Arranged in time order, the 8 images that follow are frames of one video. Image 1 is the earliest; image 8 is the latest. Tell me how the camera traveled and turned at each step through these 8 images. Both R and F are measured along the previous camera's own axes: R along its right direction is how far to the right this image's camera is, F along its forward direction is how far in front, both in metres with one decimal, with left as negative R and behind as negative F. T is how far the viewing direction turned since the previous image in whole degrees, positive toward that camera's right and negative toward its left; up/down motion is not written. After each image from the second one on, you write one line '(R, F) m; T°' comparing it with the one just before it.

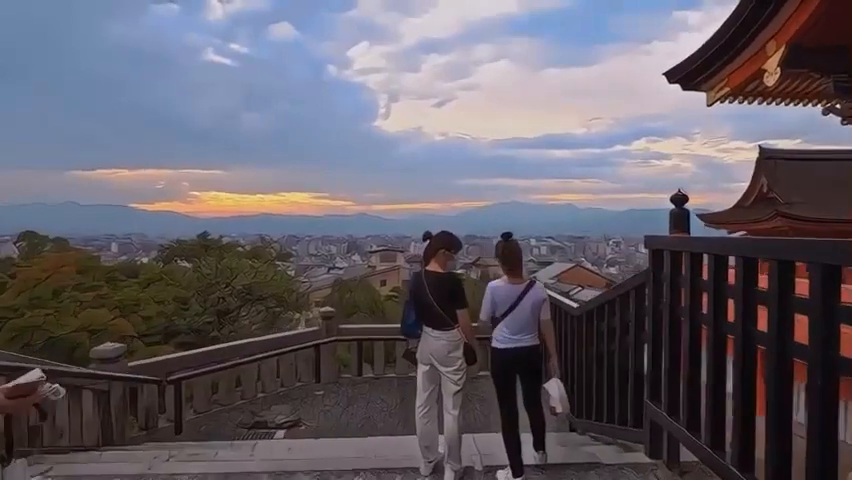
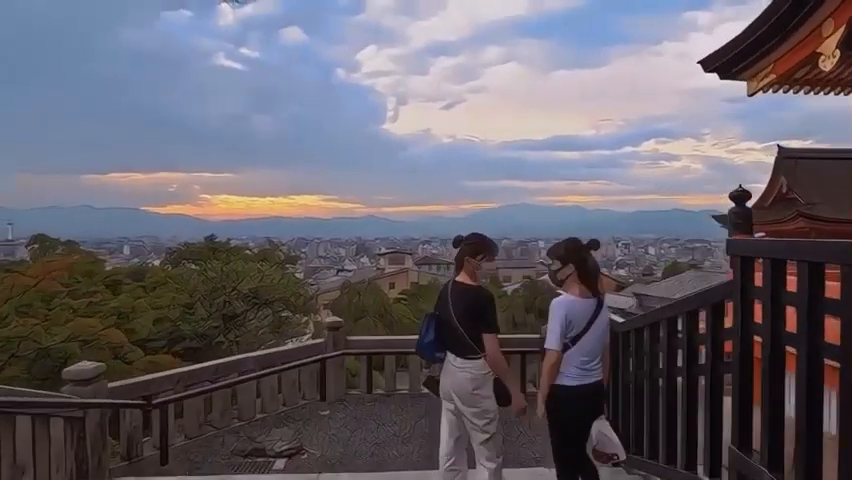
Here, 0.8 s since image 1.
(0.0, +0.4) m; -1°
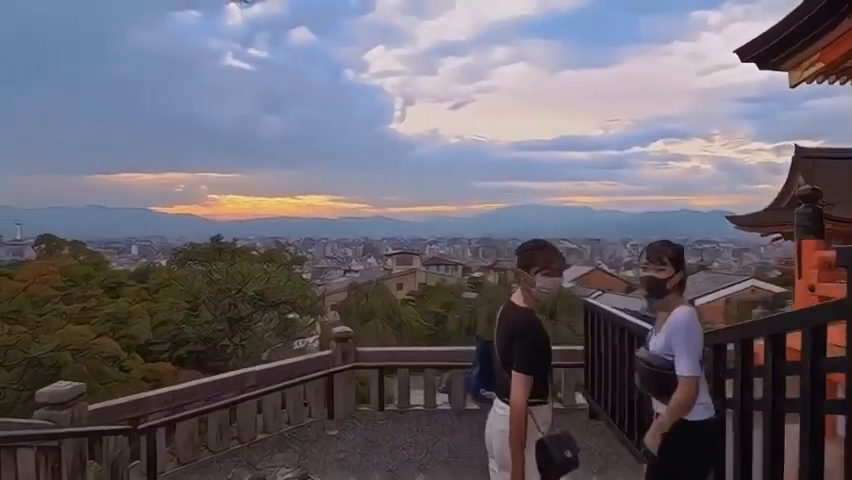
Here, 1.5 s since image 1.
(-0.1, +0.3) m; -1°
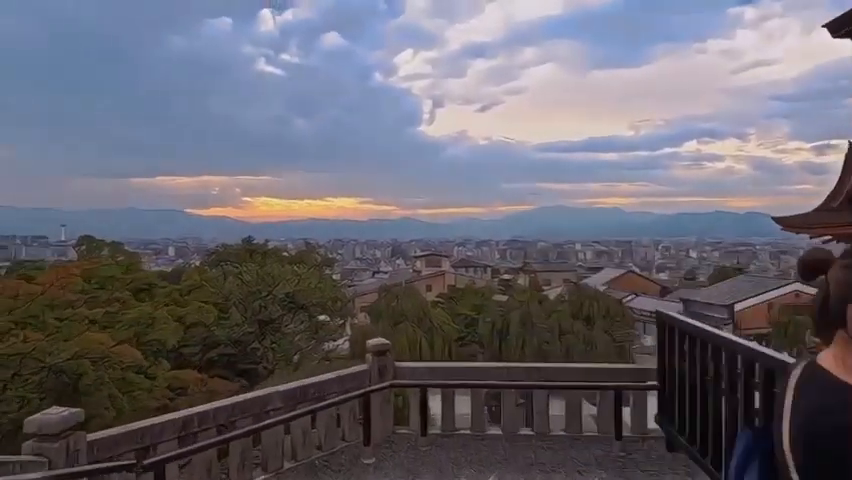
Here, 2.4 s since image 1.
(-0.1, +0.4) m; -2°
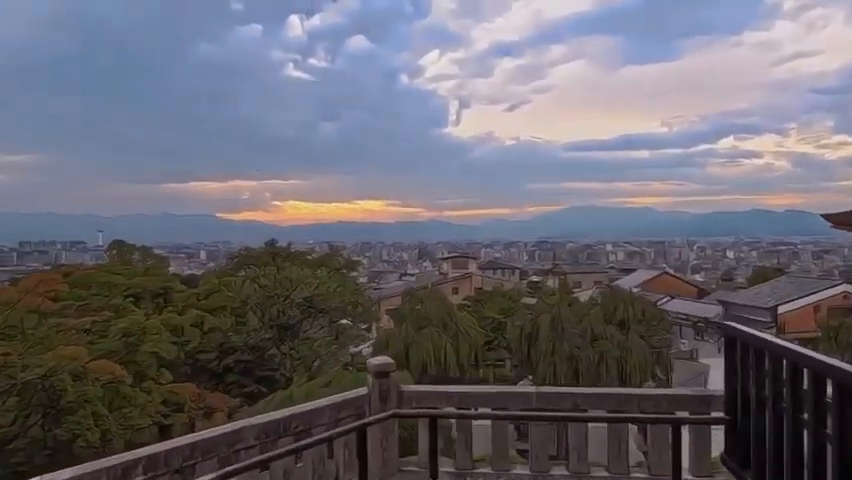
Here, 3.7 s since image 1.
(+0.1, +0.6) m; -2°
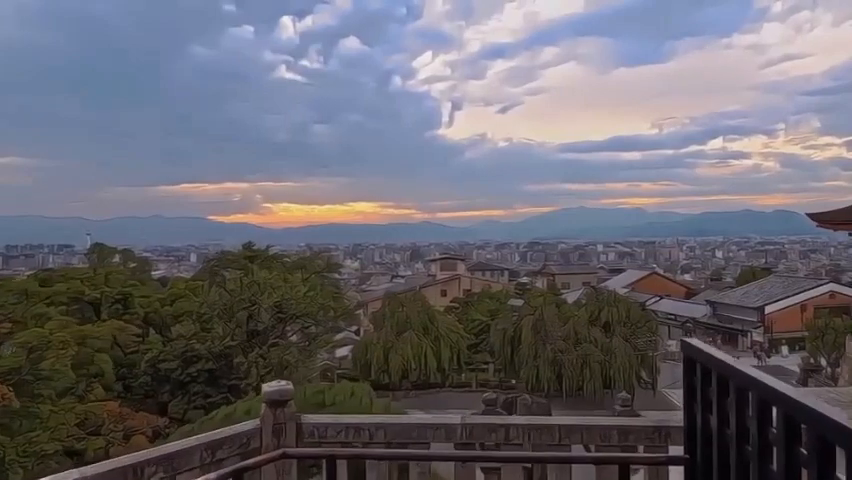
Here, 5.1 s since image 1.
(+0.3, +0.5) m; +1°
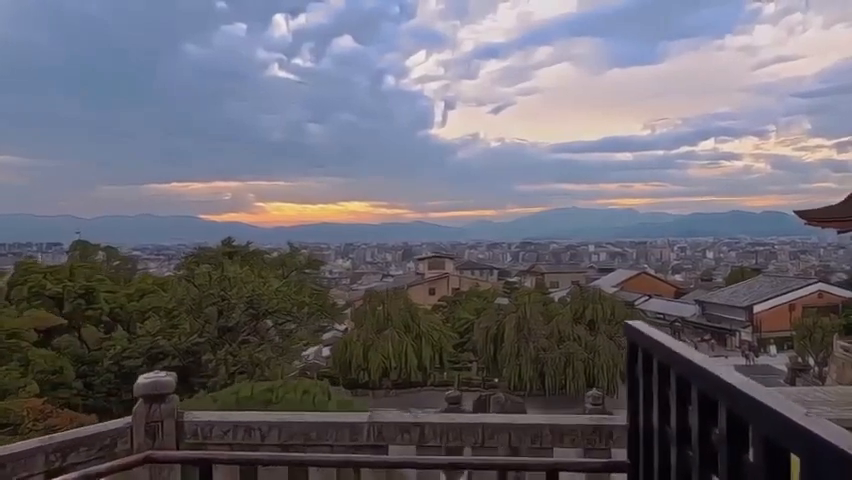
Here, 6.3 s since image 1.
(+0.3, +0.4) m; +1°
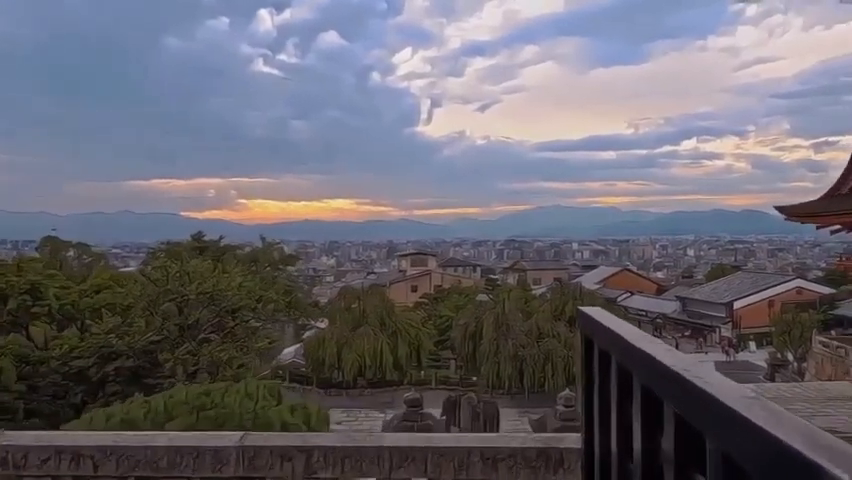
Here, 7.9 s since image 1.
(+0.2, +0.5) m; +1°
